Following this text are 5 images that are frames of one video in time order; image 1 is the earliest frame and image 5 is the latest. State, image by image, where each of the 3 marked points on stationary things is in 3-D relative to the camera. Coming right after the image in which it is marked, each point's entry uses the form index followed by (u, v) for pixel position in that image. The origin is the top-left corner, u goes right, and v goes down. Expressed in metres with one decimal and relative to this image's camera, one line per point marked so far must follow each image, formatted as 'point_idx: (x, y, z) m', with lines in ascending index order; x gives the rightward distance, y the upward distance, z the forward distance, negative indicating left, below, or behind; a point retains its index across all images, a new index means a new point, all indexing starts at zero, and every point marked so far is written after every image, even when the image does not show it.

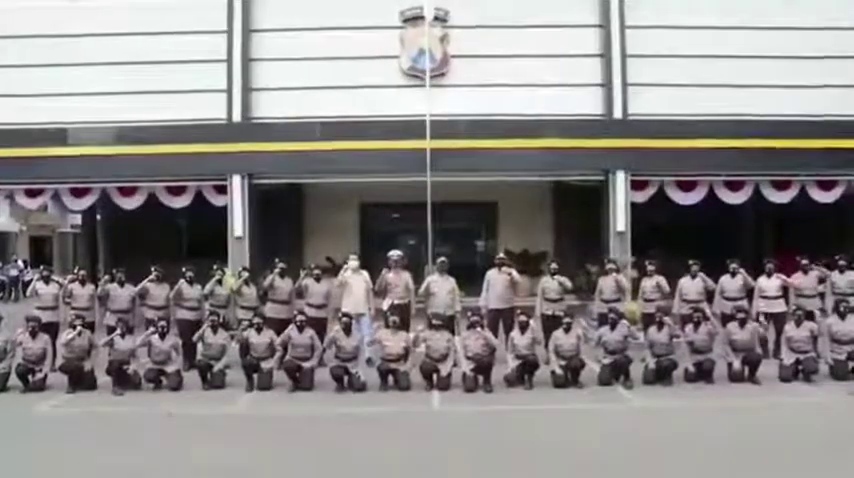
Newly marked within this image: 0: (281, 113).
0: (-1.4, +1.4, +18.4) m
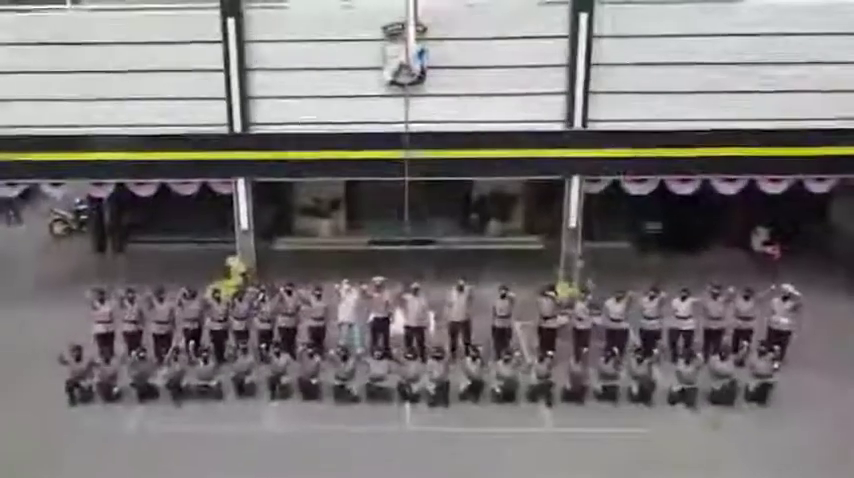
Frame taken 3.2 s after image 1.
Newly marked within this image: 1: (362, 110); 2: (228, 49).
0: (-1.7, +1.3, +19.3) m
1: (-0.7, +1.5, +19.2) m
2: (-2.2, +2.1, +18.7) m
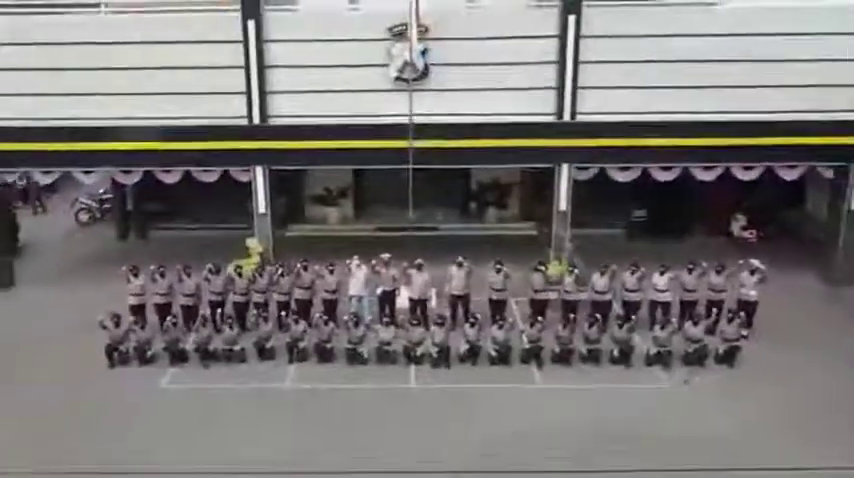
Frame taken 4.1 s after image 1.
0: (-1.6, +1.6, +21.1) m
1: (-0.7, +1.7, +21.1) m
2: (-2.2, +2.3, +20.5) m
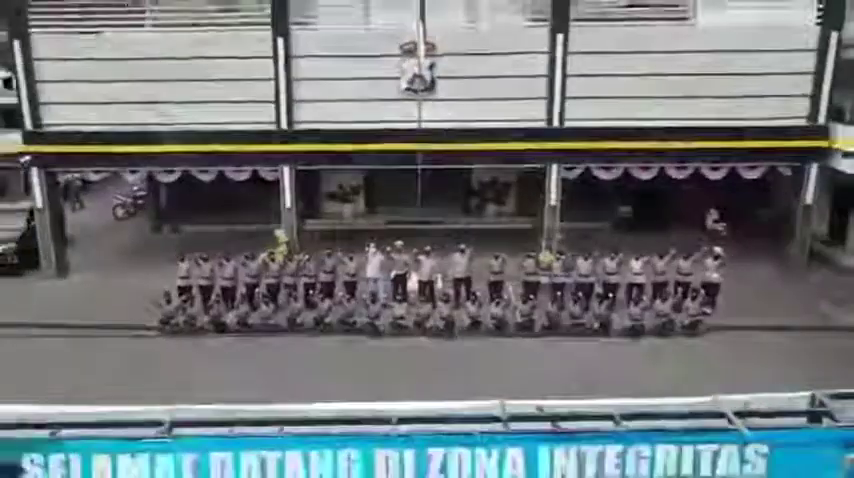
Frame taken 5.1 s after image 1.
0: (-1.5, +1.7, +24.1) m
1: (-0.6, +1.8, +24.0) m
2: (-2.1, +2.4, +23.5) m
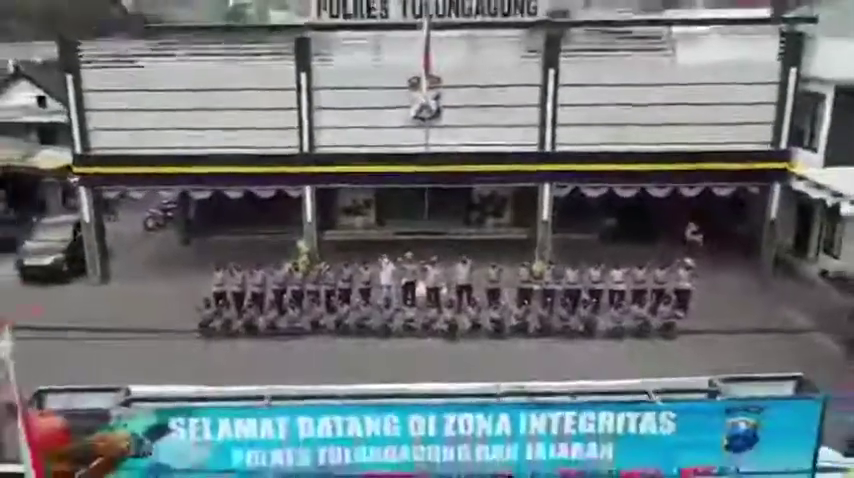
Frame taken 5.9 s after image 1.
0: (-1.5, +1.5, +27.0) m
1: (-0.5, +1.6, +27.0) m
2: (-2.0, +2.2, +26.4) m
